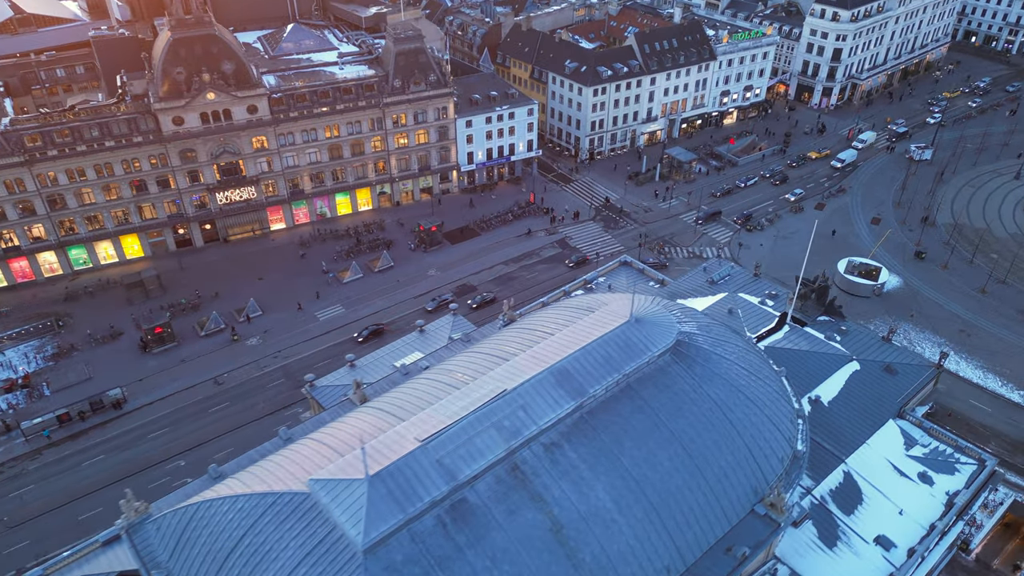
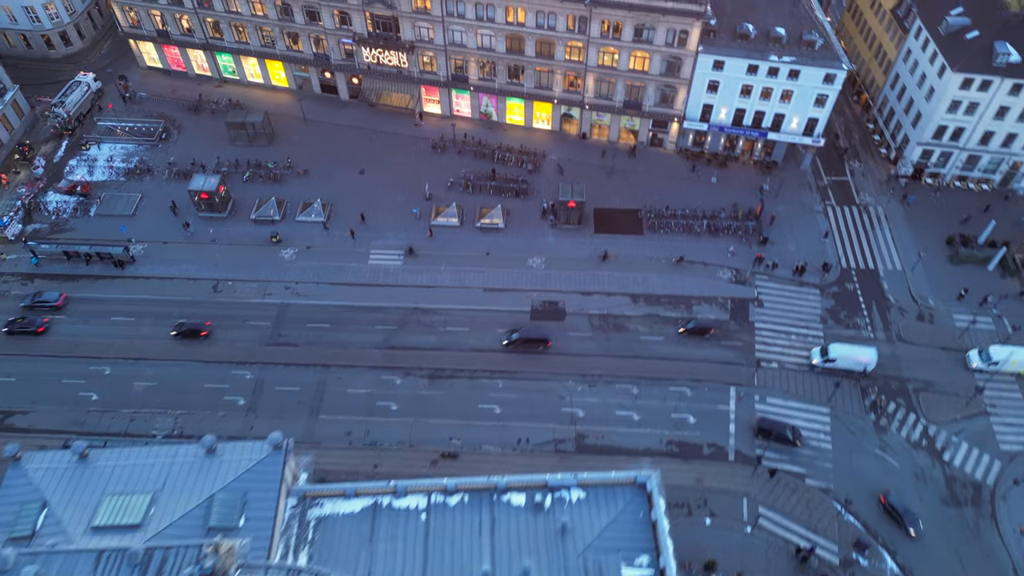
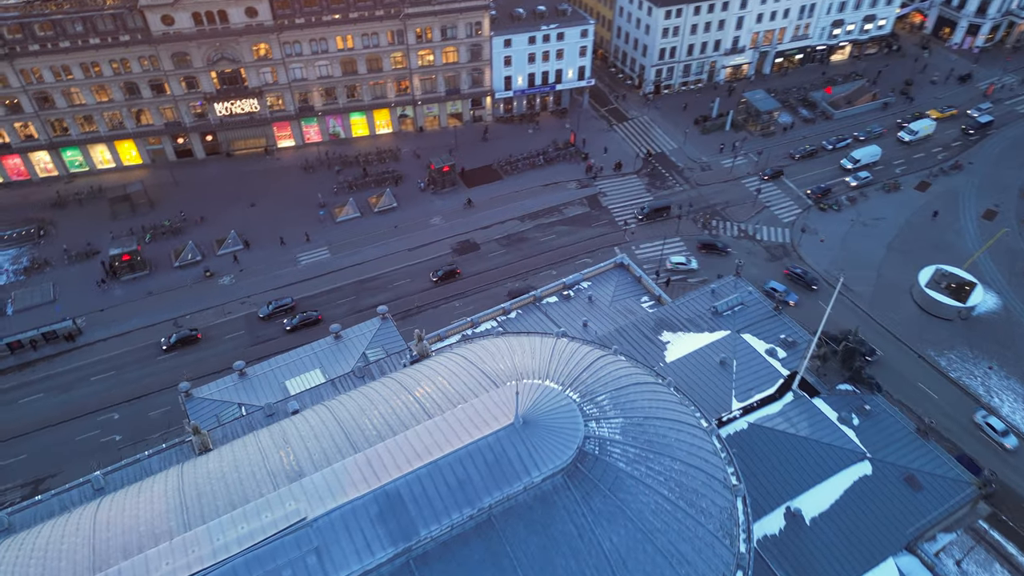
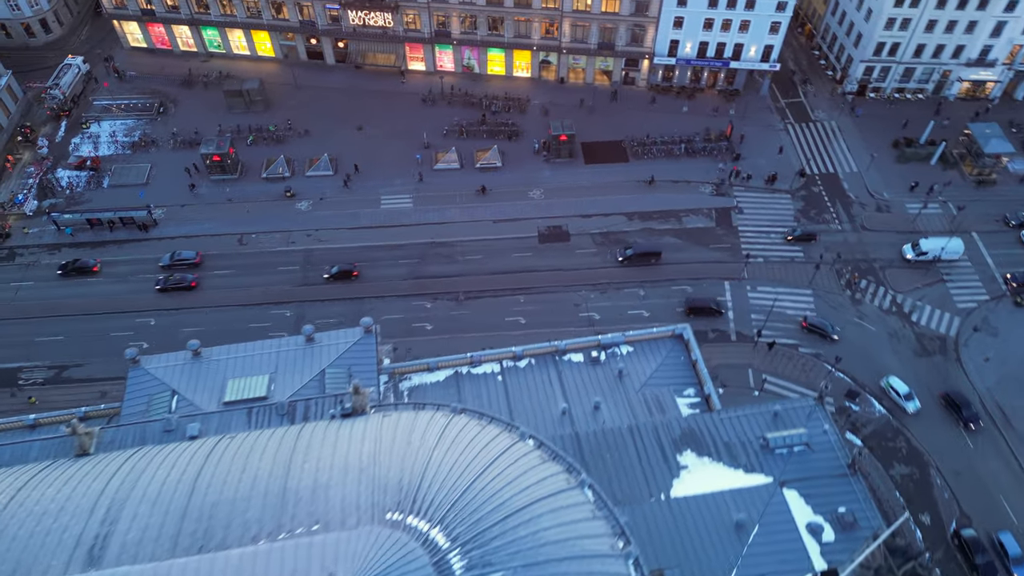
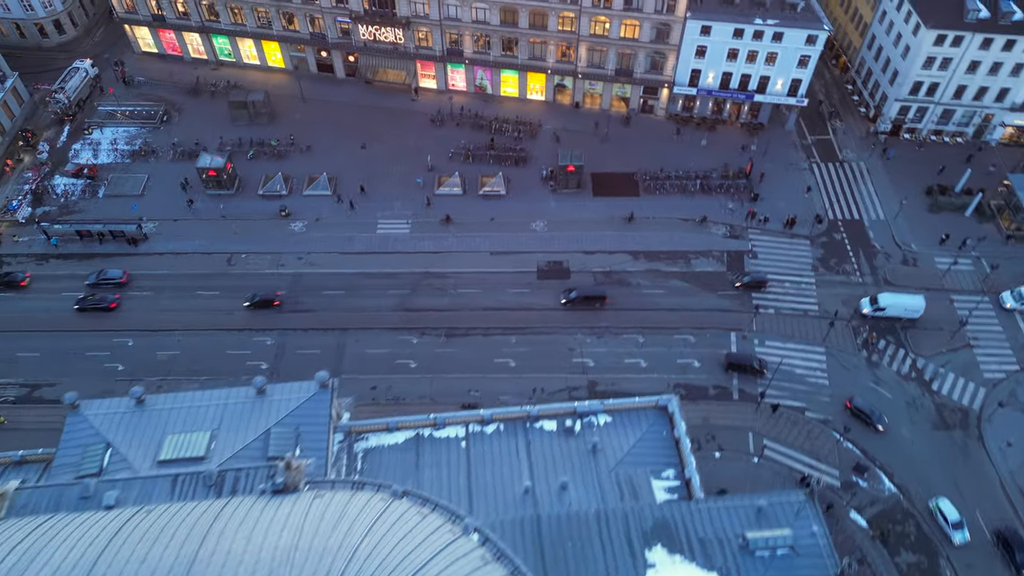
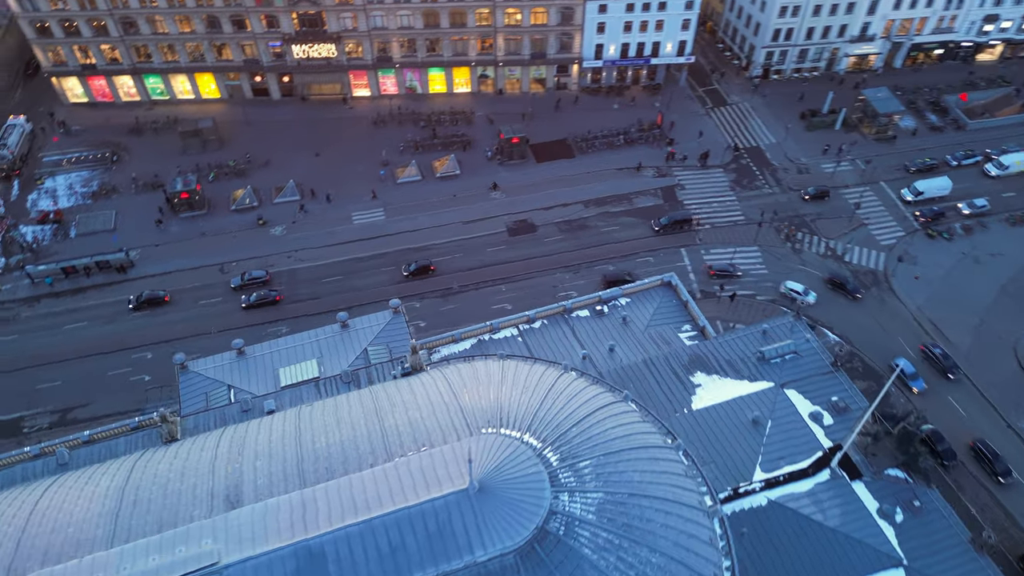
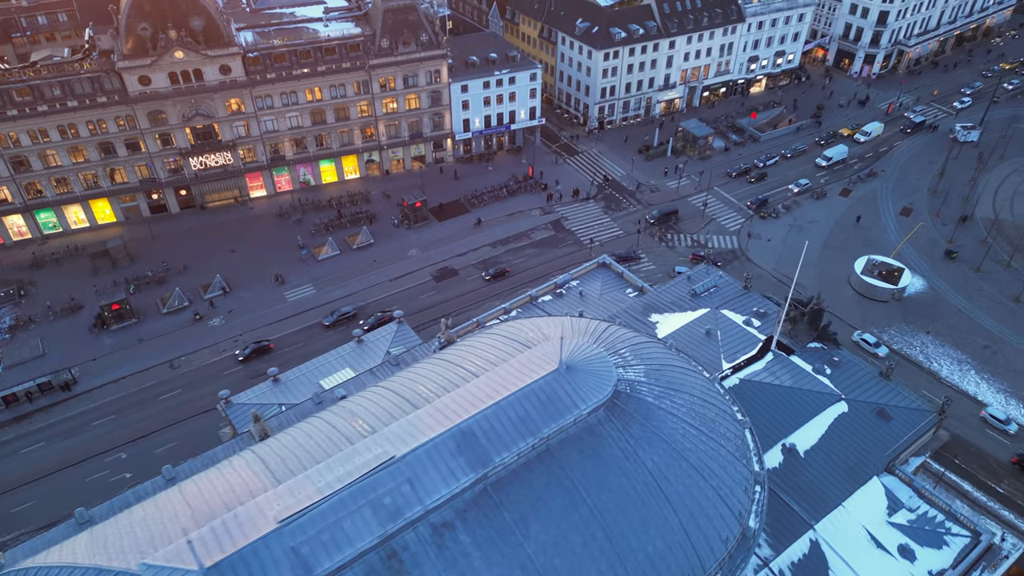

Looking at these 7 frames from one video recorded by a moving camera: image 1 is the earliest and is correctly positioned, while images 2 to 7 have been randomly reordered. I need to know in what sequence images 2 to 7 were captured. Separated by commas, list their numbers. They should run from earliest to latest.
7, 3, 6, 4, 5, 2
